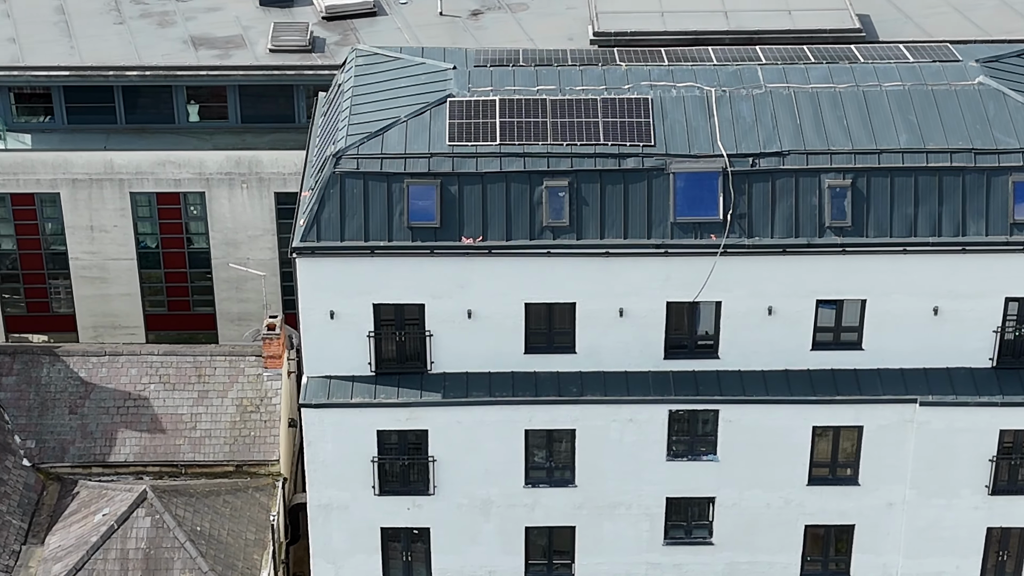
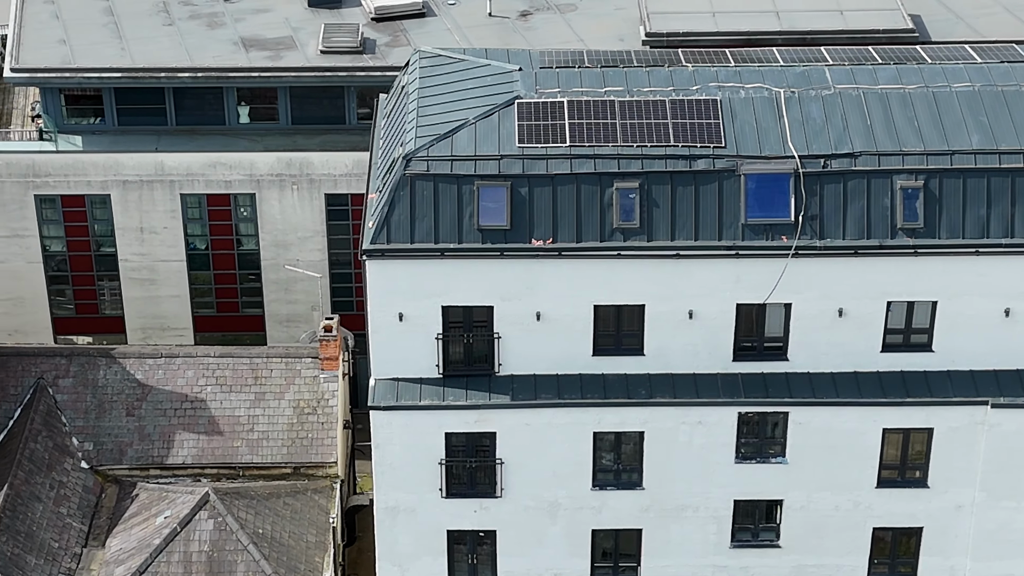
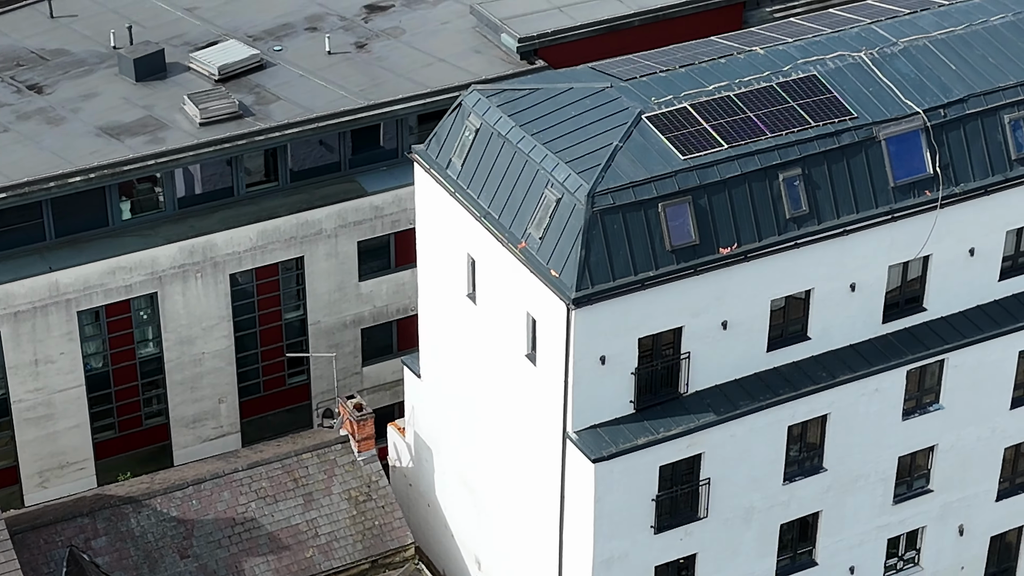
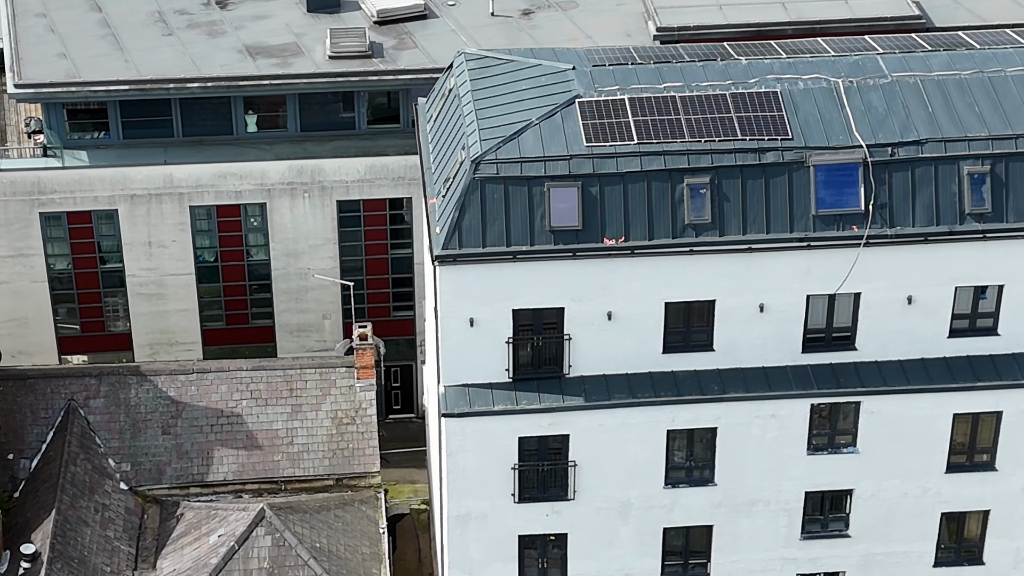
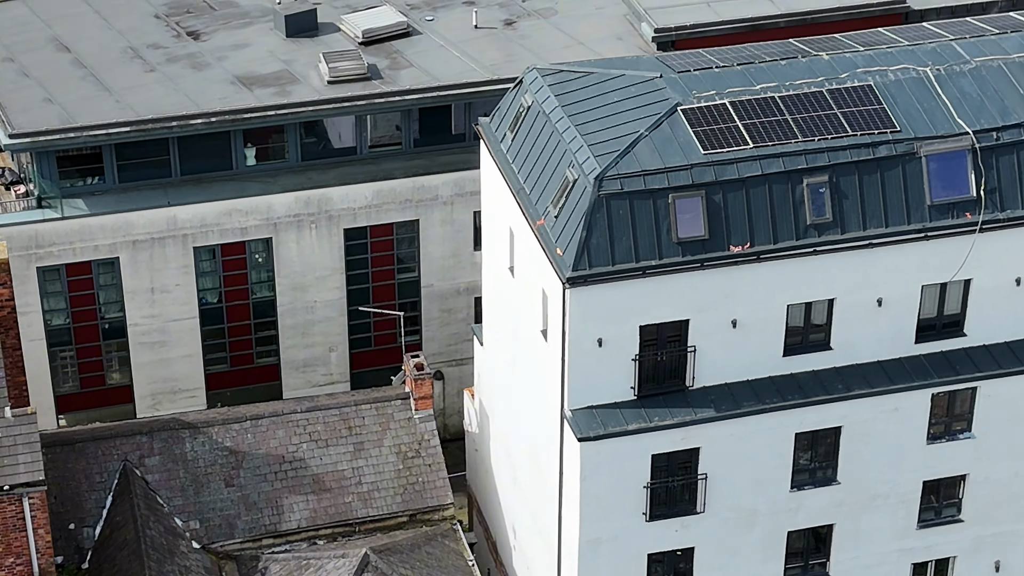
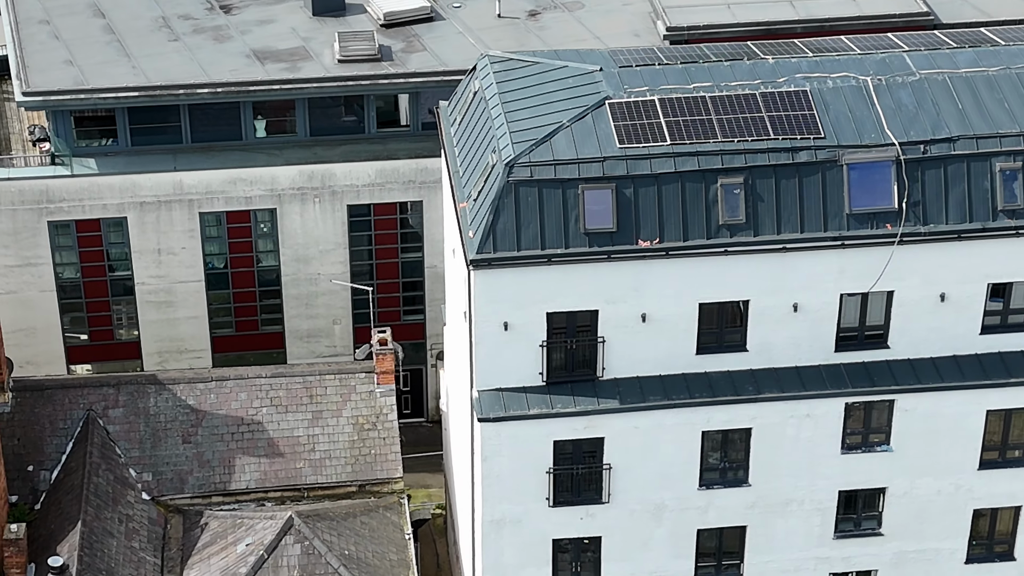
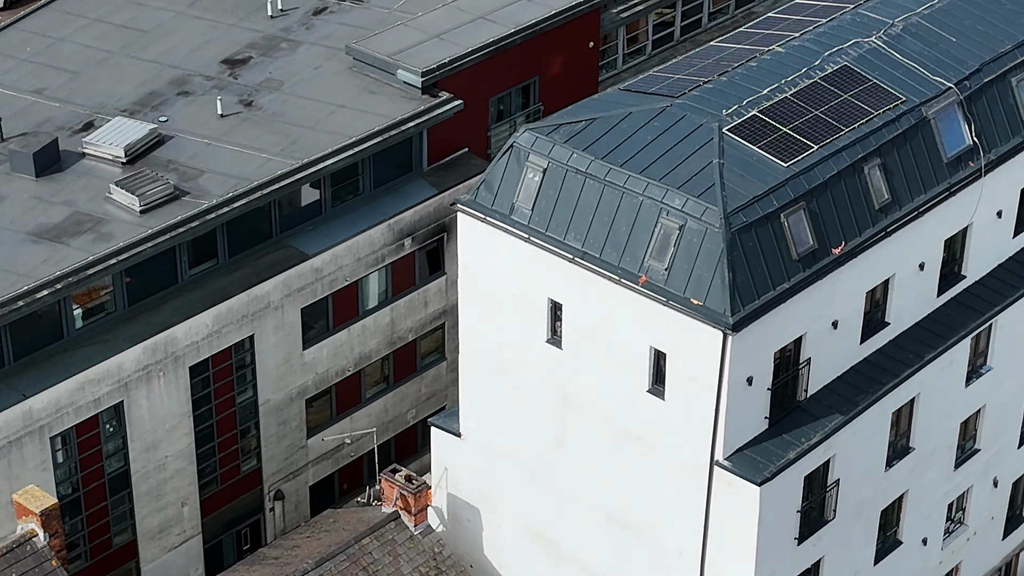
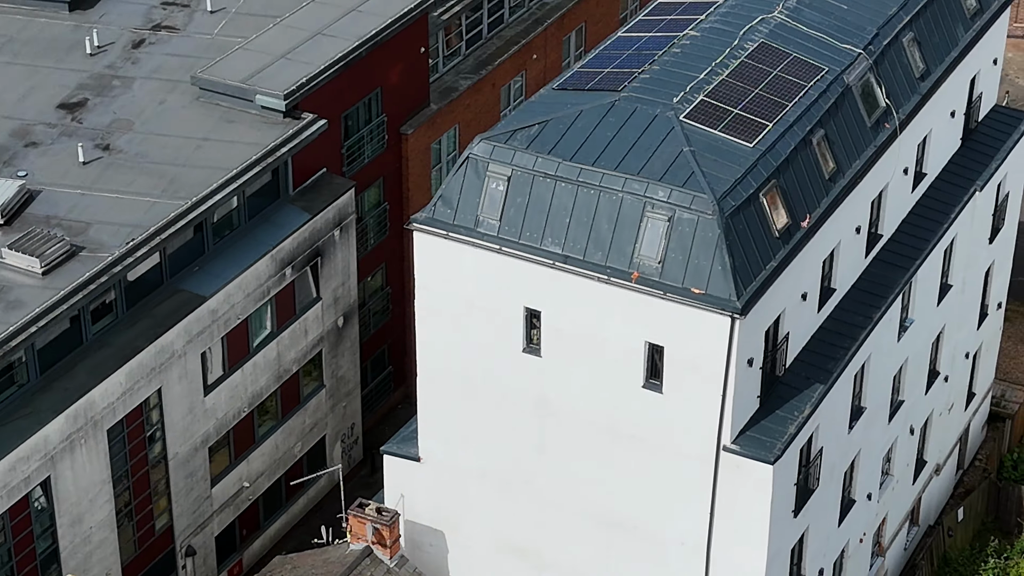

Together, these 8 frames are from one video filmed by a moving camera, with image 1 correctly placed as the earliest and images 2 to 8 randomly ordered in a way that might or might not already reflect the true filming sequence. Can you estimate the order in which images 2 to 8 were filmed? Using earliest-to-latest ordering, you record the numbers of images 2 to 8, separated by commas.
2, 4, 6, 5, 3, 7, 8
